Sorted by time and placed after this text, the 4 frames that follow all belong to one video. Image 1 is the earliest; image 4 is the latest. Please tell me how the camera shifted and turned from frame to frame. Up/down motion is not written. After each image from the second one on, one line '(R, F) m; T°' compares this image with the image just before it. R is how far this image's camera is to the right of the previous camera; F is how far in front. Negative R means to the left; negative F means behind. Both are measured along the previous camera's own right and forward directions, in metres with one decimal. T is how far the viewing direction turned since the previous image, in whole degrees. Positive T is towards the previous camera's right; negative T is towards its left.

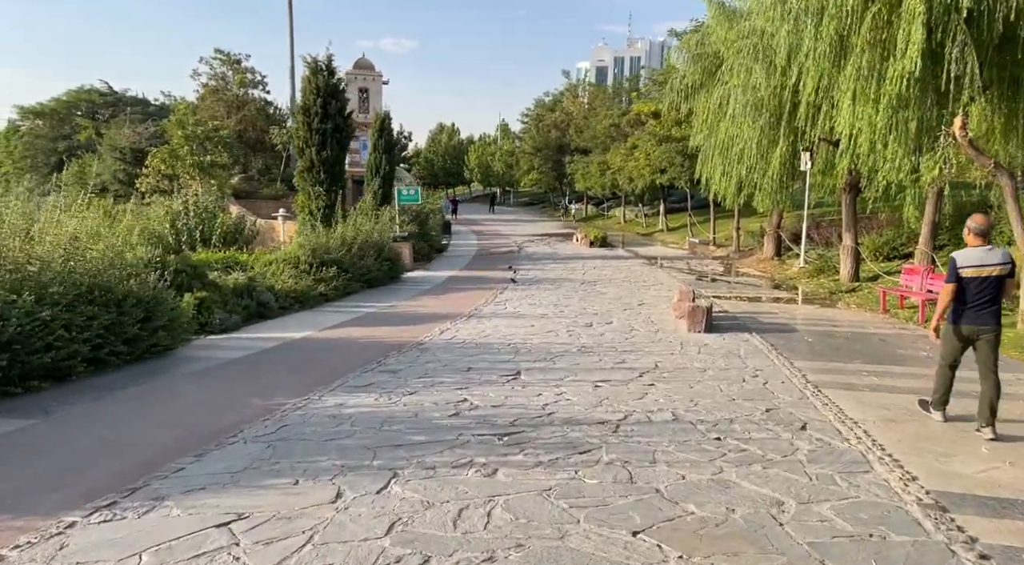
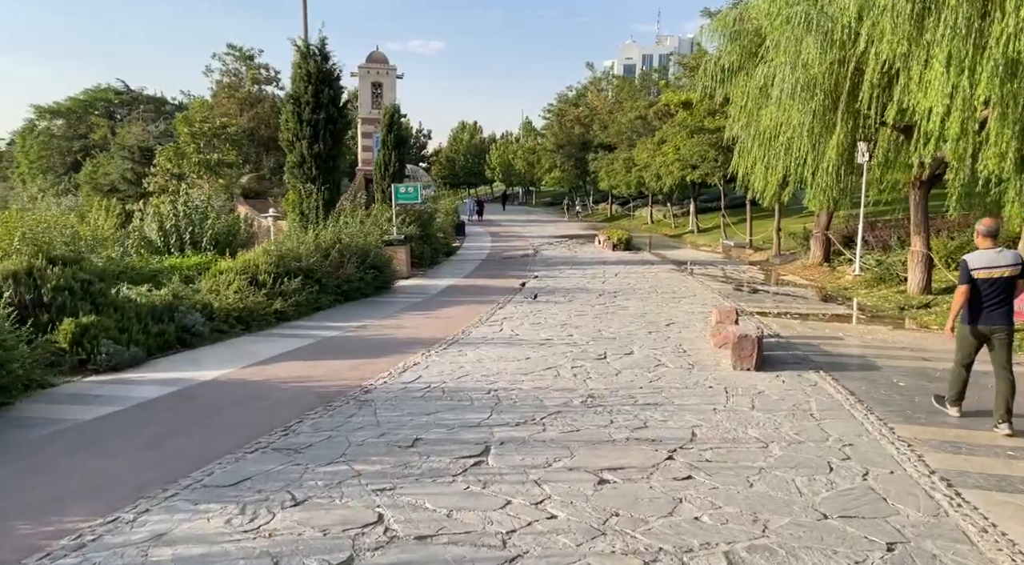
(+0.4, +2.5) m; -2°
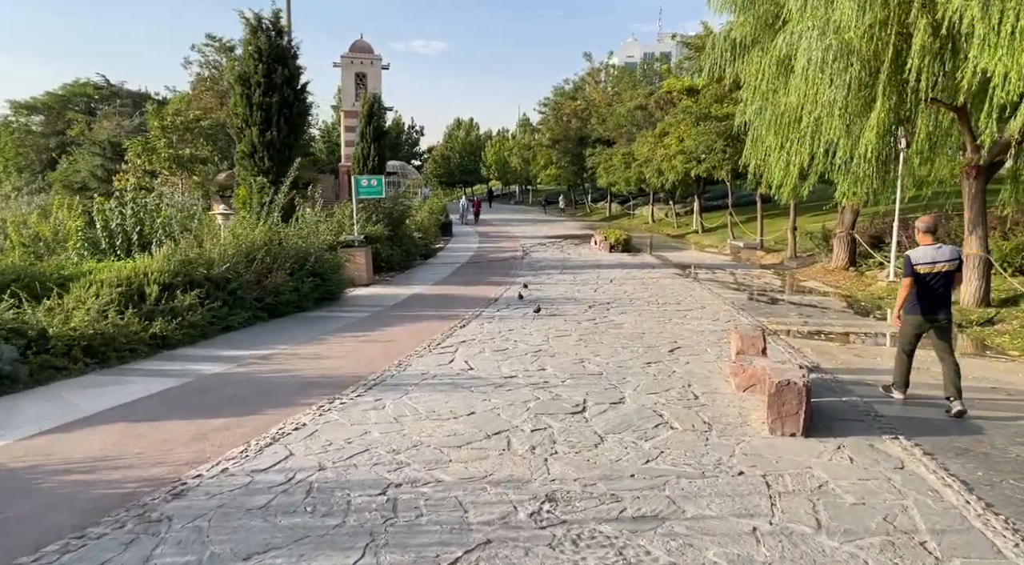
(+0.5, +2.6) m; 0°
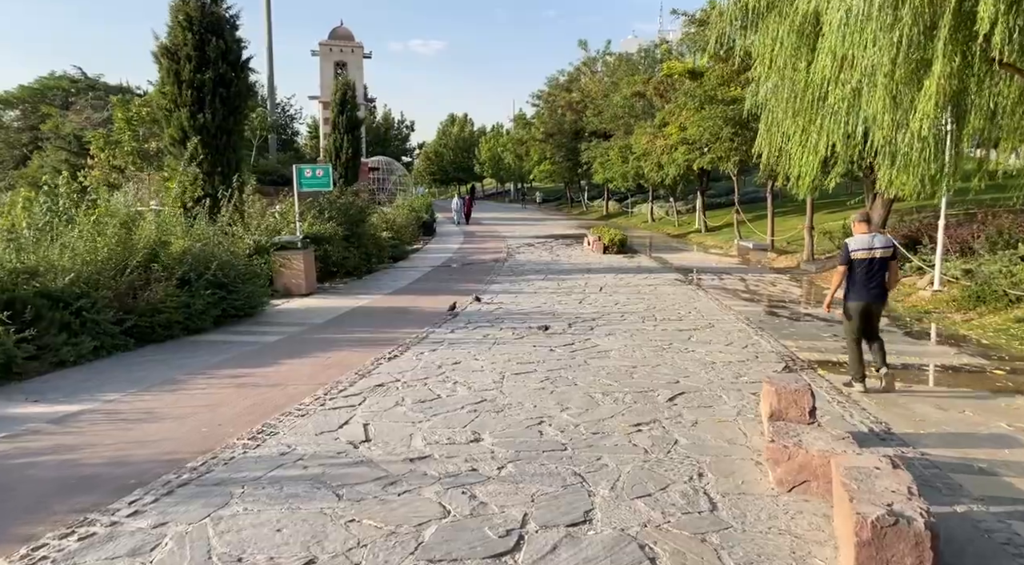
(+0.5, +2.7) m; 0°
